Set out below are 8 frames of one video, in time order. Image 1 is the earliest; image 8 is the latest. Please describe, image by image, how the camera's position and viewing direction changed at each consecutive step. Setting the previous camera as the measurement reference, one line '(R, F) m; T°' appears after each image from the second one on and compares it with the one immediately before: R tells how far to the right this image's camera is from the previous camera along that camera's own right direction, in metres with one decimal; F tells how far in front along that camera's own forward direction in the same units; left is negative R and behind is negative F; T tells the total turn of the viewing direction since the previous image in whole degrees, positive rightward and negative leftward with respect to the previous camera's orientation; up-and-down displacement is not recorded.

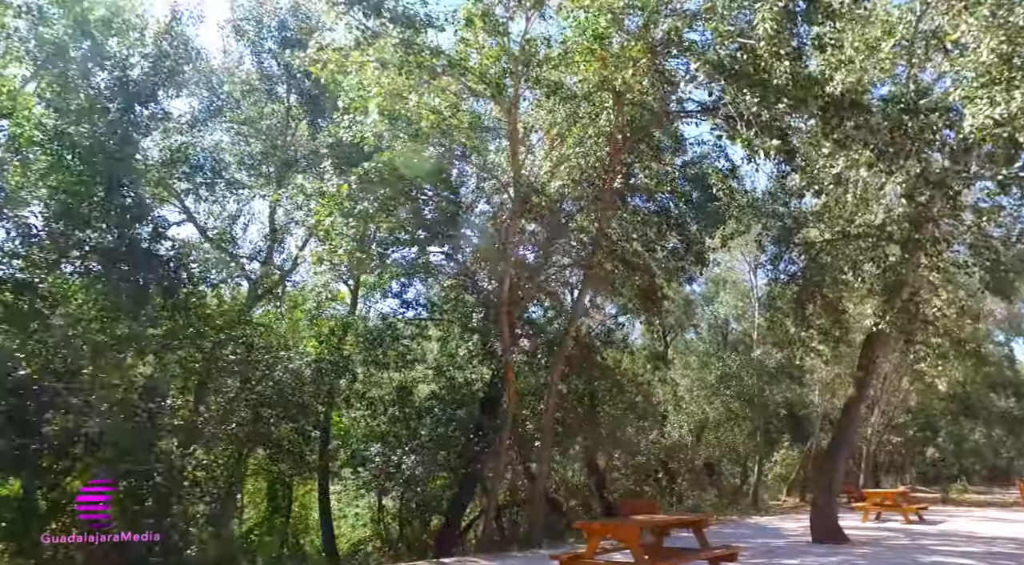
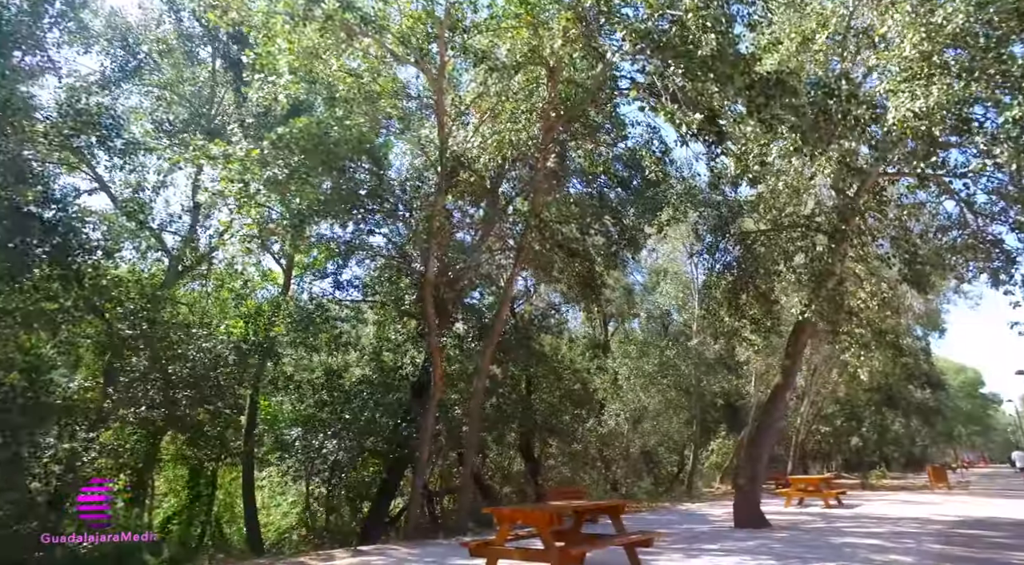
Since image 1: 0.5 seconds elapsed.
(+0.3, +0.3) m; +4°
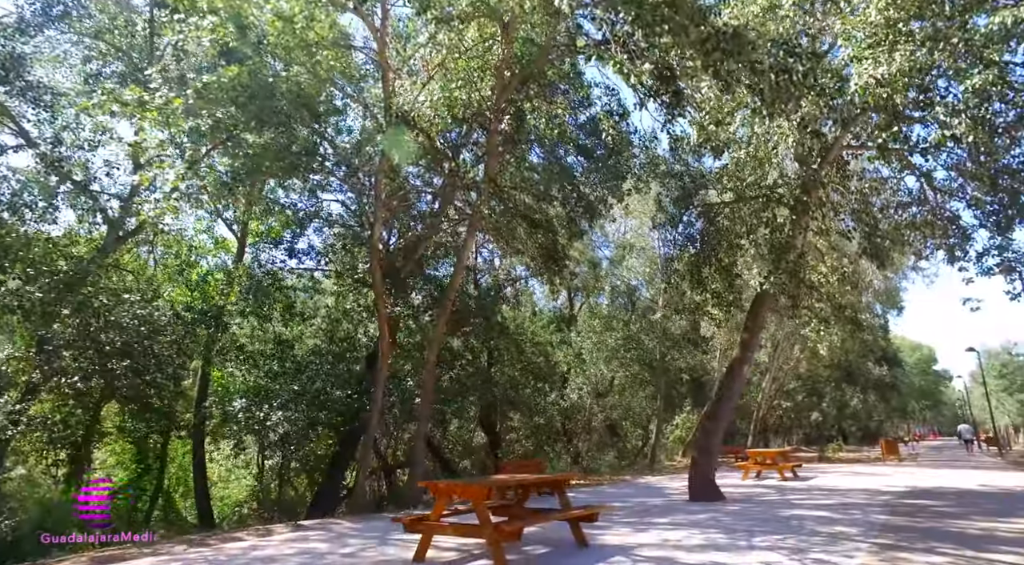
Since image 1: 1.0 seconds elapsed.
(+0.3, +0.4) m; +2°
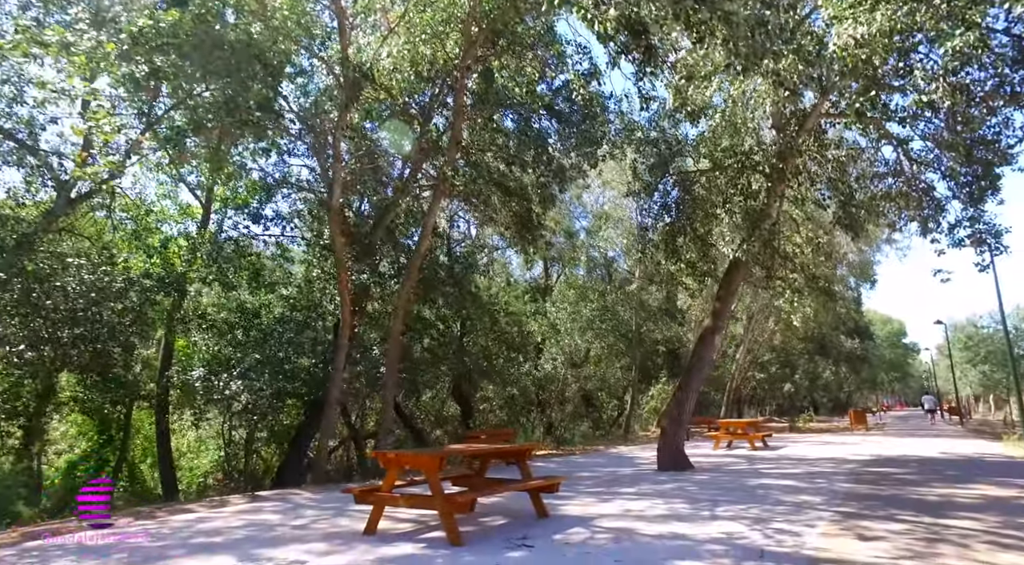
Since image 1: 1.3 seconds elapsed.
(+0.2, +0.3) m; +2°
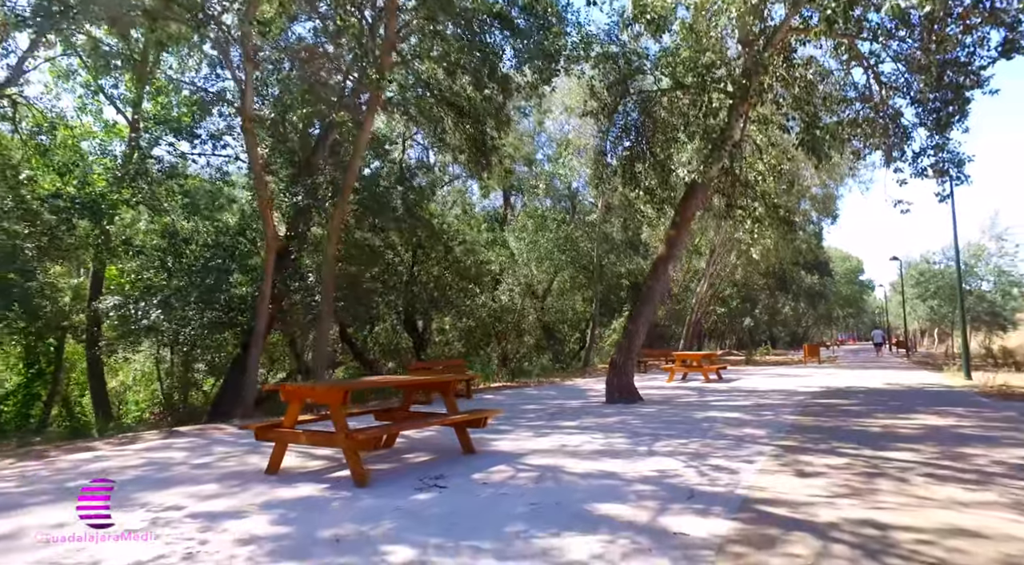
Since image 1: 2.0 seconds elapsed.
(+0.4, +0.7) m; +3°
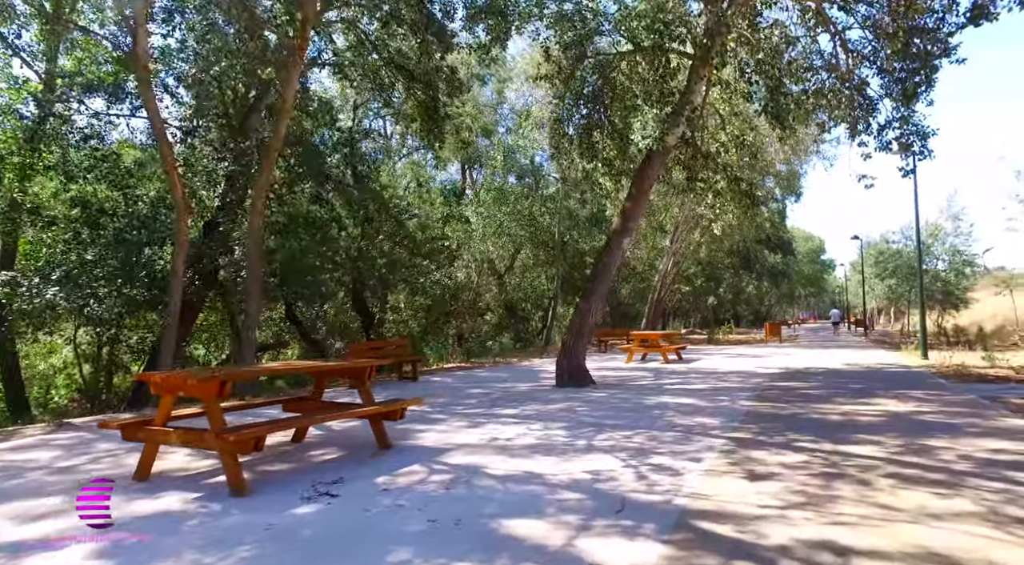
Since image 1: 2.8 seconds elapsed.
(+0.4, +0.8) m; +3°
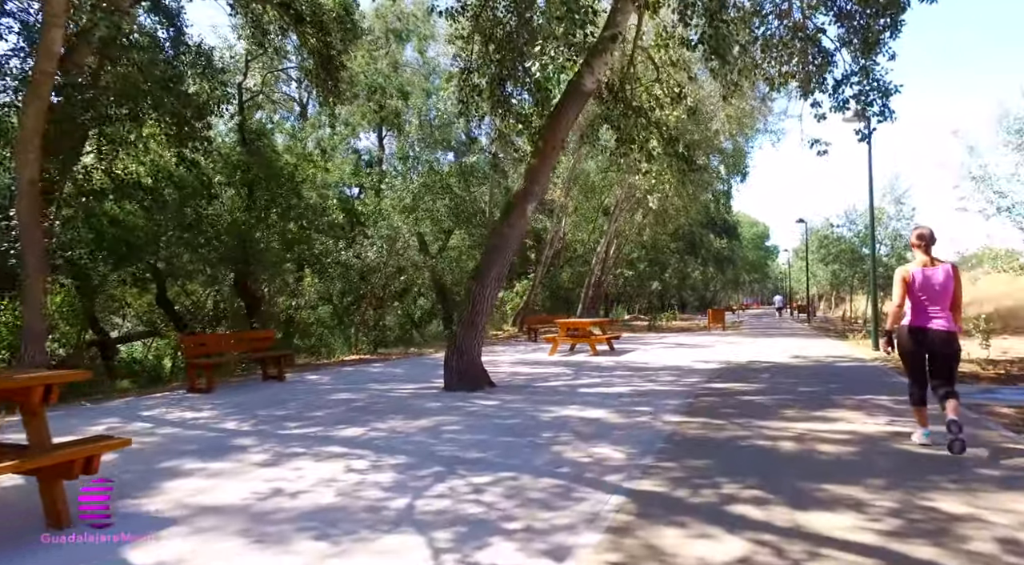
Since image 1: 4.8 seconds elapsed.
(+1.0, +2.3) m; +4°
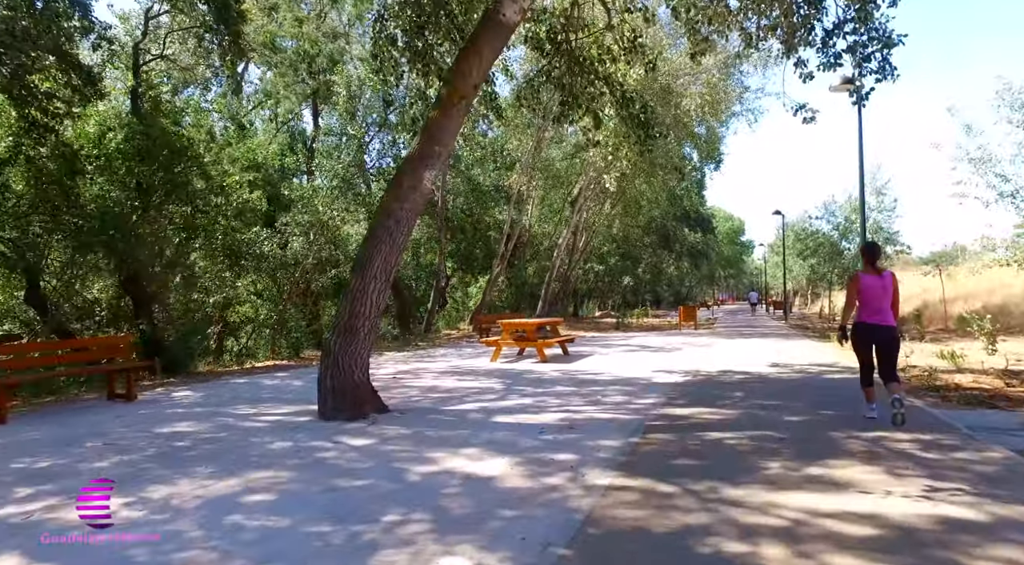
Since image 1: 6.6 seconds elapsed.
(+0.8, +2.2) m; +2°
